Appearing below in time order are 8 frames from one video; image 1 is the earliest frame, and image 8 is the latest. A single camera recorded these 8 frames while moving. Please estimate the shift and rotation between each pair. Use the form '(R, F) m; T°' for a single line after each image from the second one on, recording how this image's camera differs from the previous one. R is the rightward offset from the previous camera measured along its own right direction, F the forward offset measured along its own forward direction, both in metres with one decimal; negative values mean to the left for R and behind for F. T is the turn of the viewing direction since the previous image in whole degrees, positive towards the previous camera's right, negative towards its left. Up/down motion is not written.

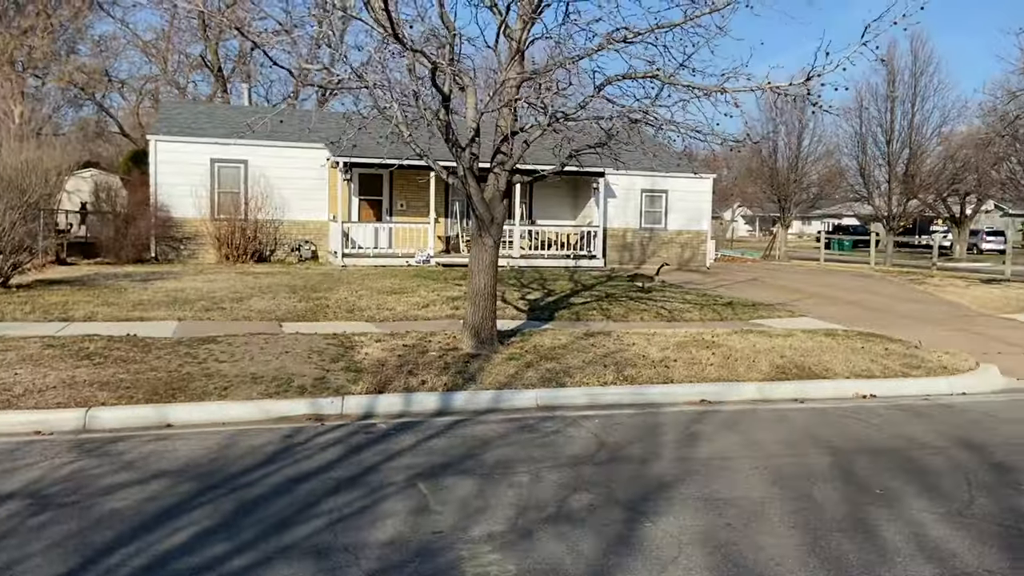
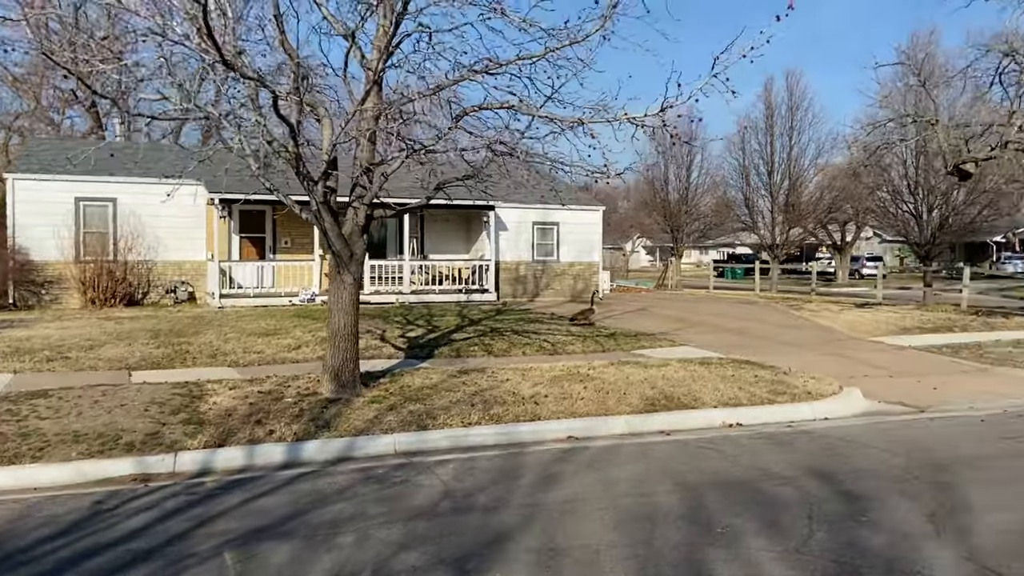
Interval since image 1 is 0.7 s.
(+0.5, +0.3) m; +6°
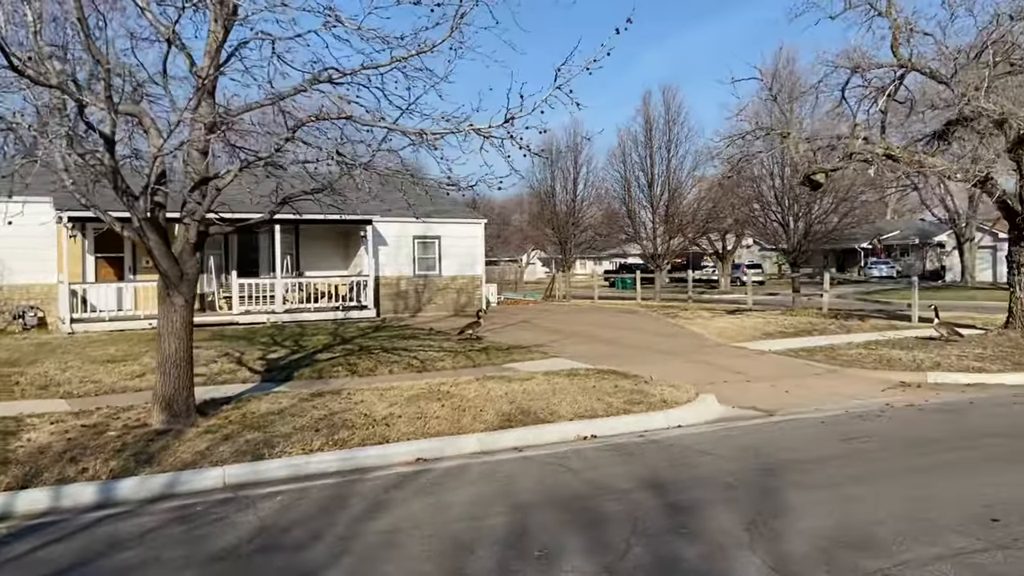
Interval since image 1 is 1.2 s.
(+0.6, +0.2) m; +7°
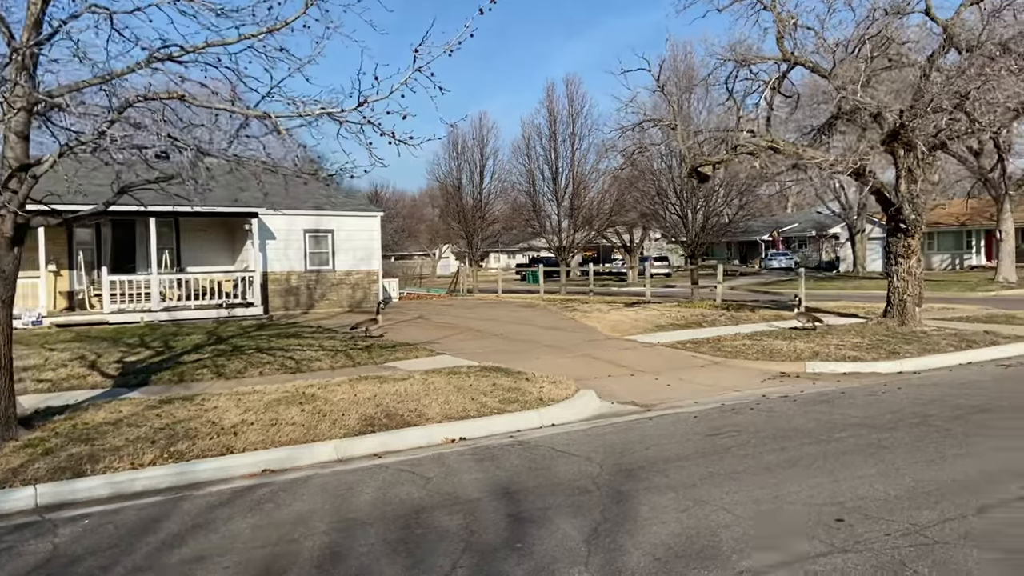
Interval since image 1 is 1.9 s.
(+0.6, +0.4) m; +6°
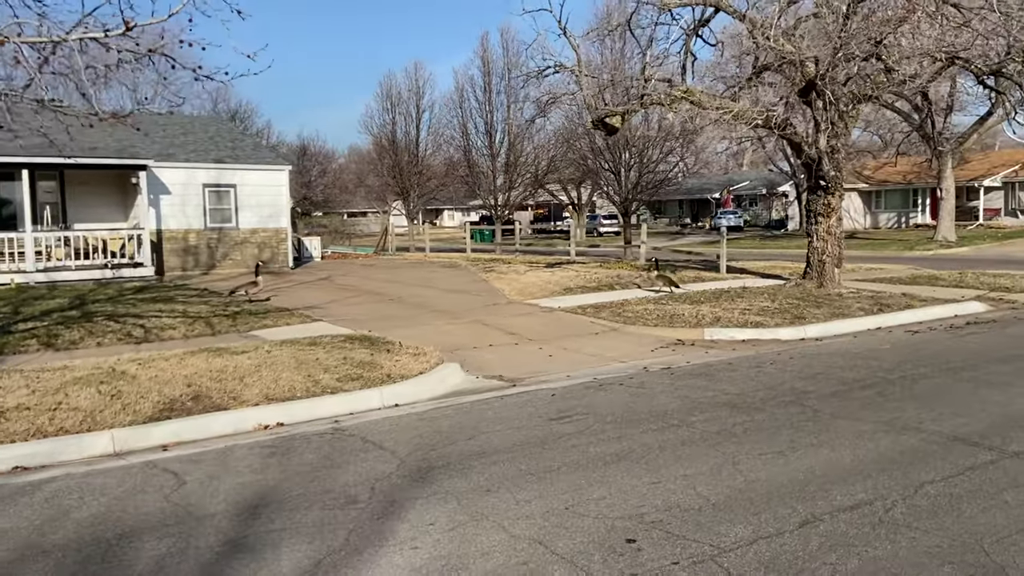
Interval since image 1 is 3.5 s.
(+1.3, +1.0) m; +3°
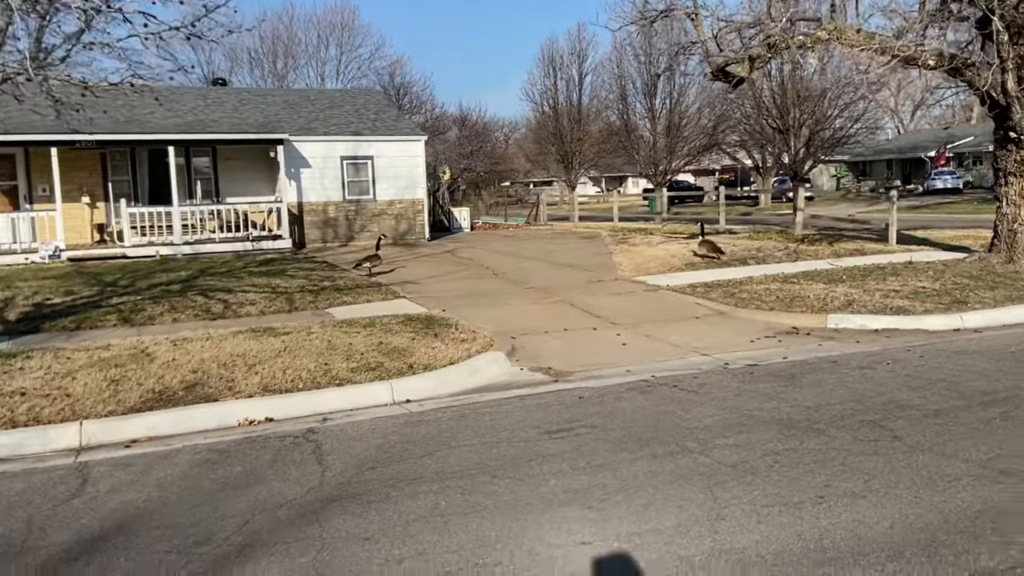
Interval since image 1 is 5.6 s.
(+1.5, +1.3) m; -14°
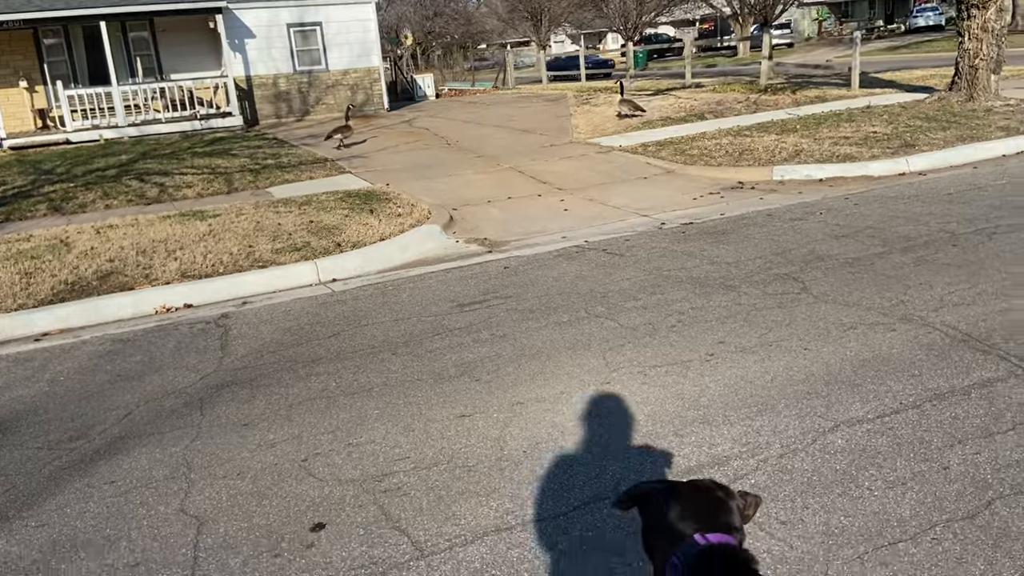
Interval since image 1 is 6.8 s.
(+0.6, +0.2) m; +1°
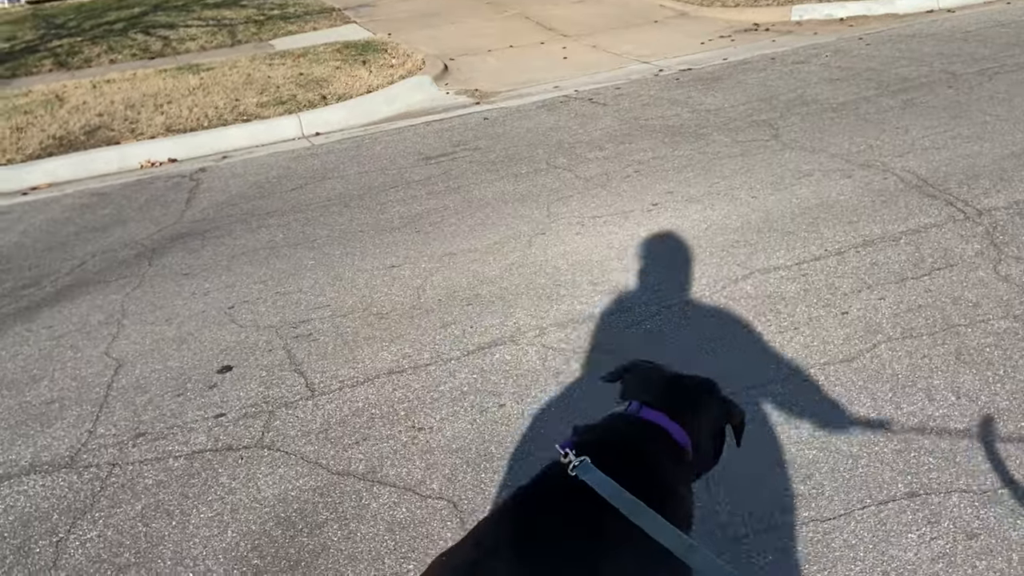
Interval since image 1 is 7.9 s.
(+0.6, +0.1) m; -4°
